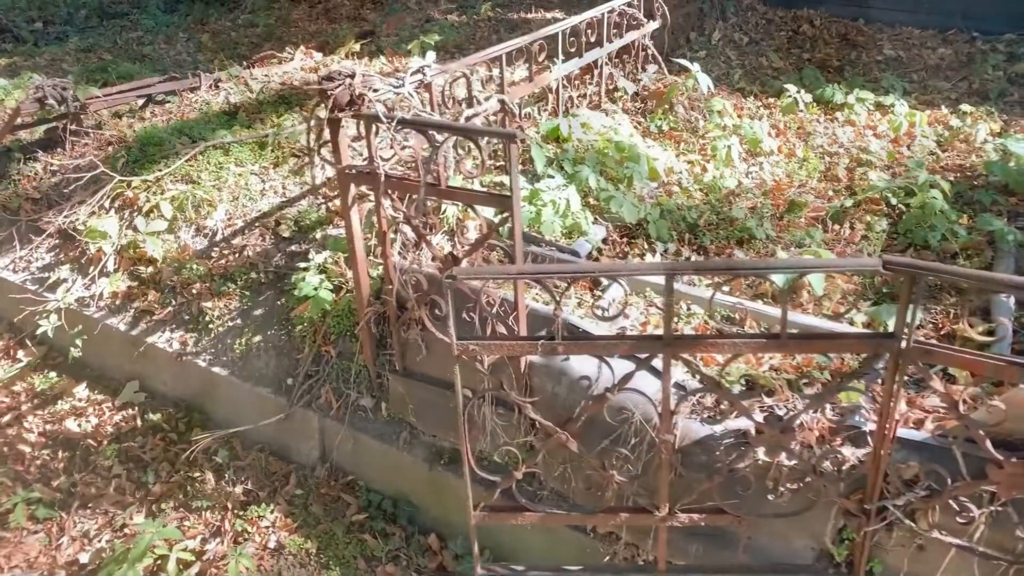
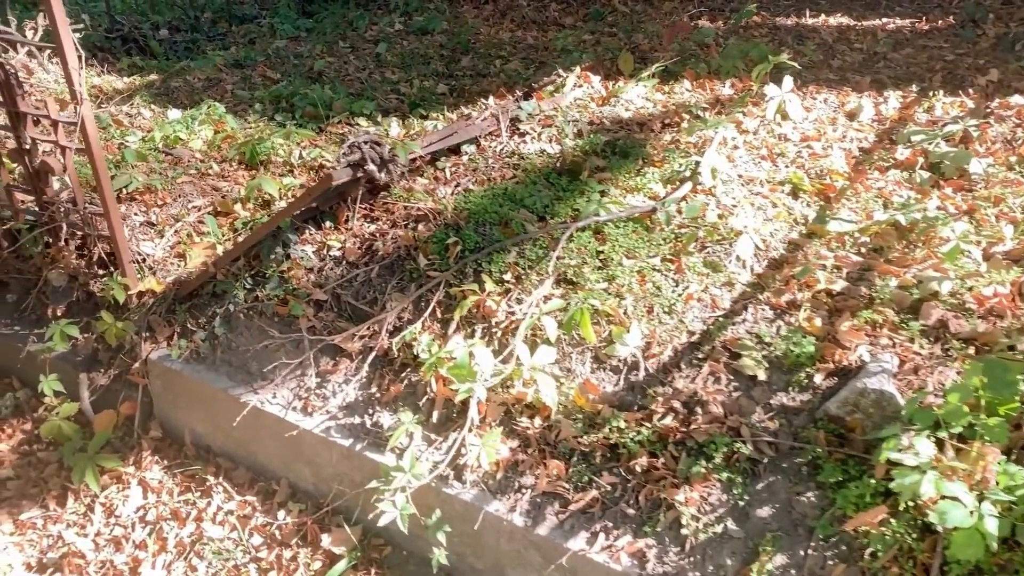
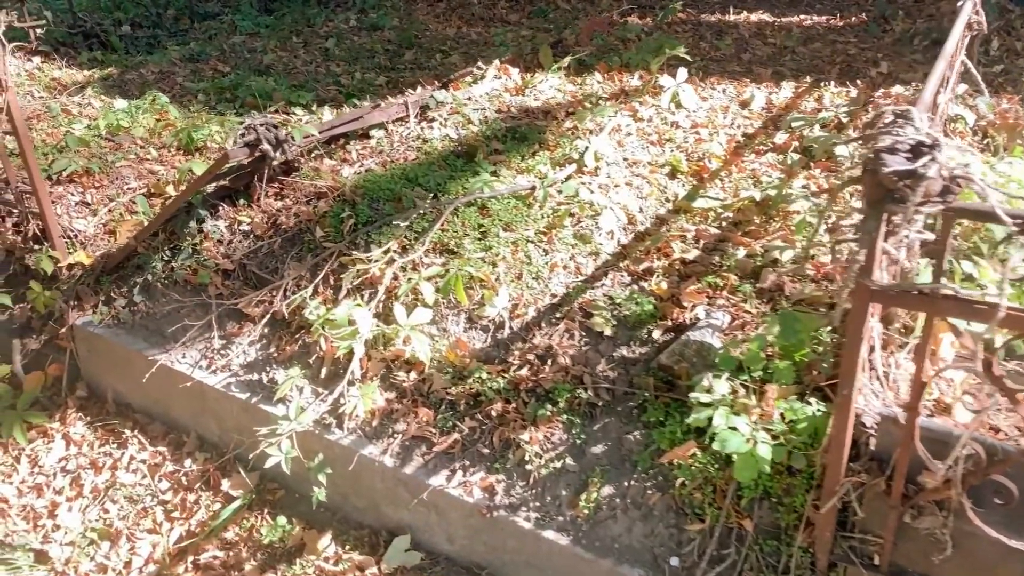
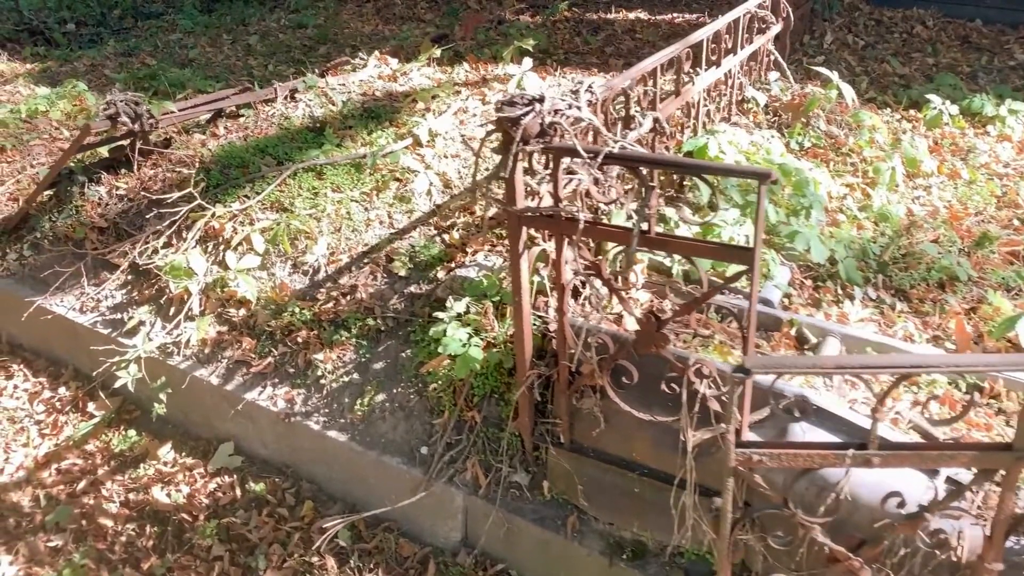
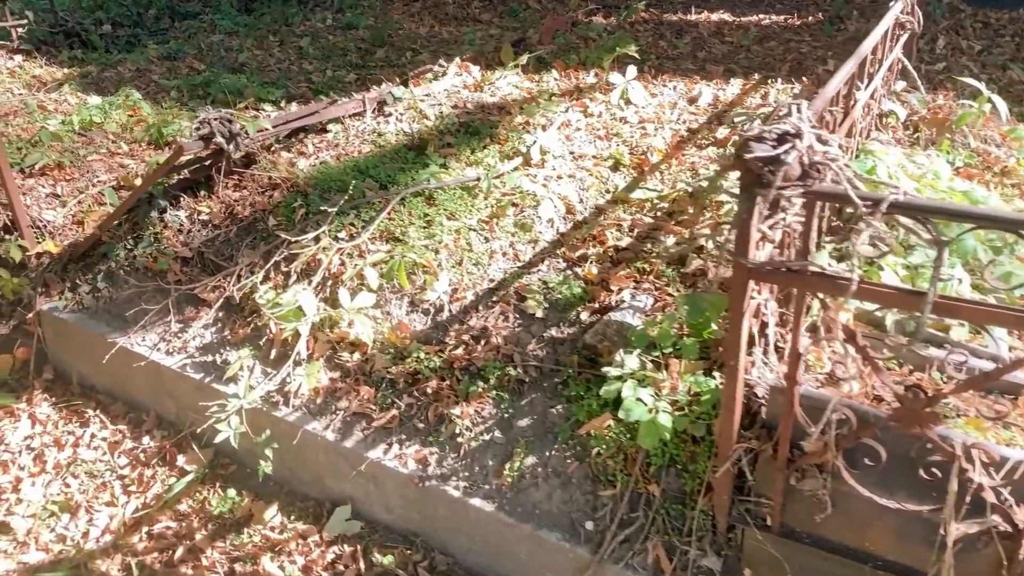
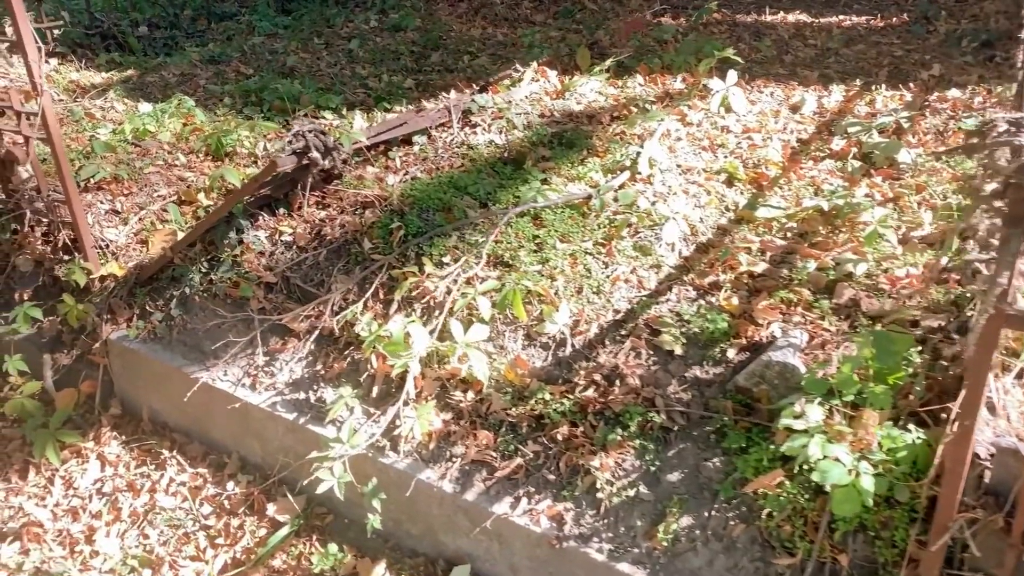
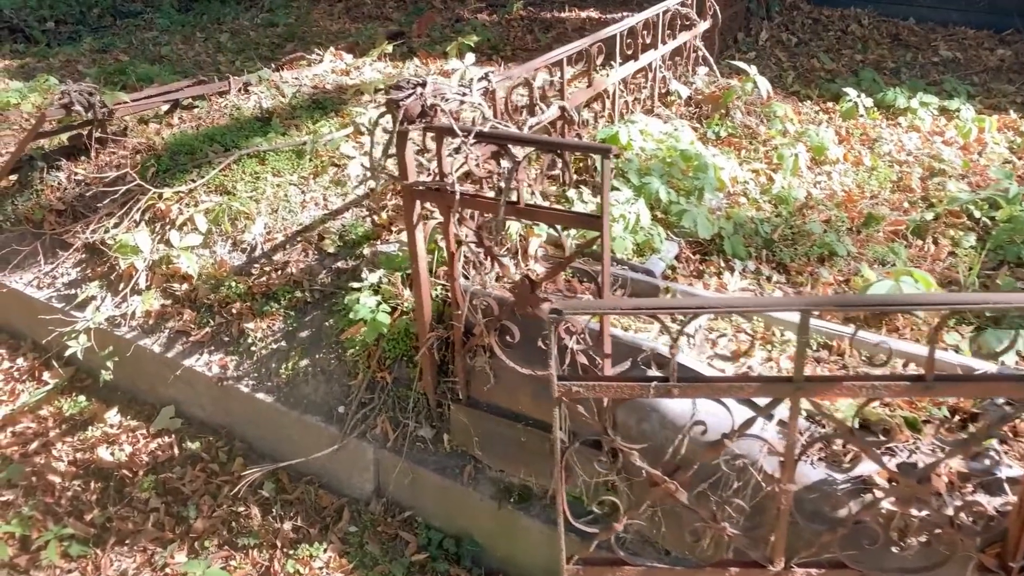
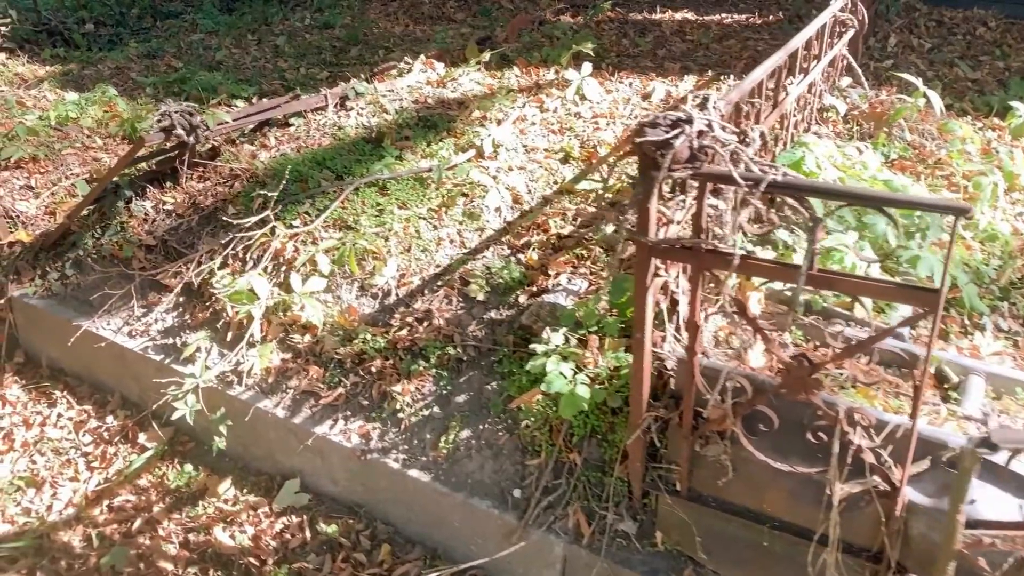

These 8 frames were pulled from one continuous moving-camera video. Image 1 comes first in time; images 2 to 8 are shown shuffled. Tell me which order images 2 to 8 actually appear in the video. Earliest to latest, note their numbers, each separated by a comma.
7, 4, 8, 5, 3, 6, 2
